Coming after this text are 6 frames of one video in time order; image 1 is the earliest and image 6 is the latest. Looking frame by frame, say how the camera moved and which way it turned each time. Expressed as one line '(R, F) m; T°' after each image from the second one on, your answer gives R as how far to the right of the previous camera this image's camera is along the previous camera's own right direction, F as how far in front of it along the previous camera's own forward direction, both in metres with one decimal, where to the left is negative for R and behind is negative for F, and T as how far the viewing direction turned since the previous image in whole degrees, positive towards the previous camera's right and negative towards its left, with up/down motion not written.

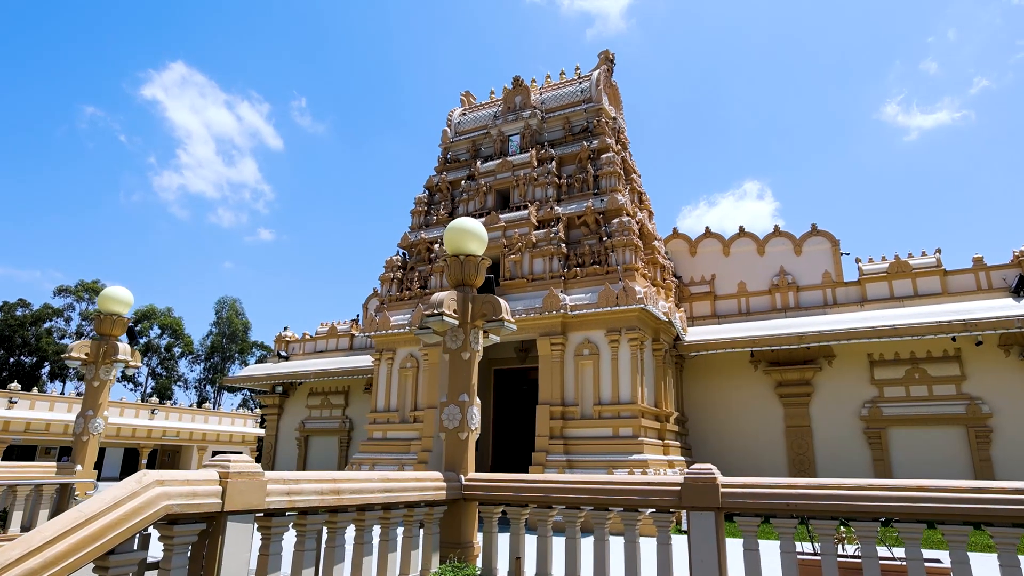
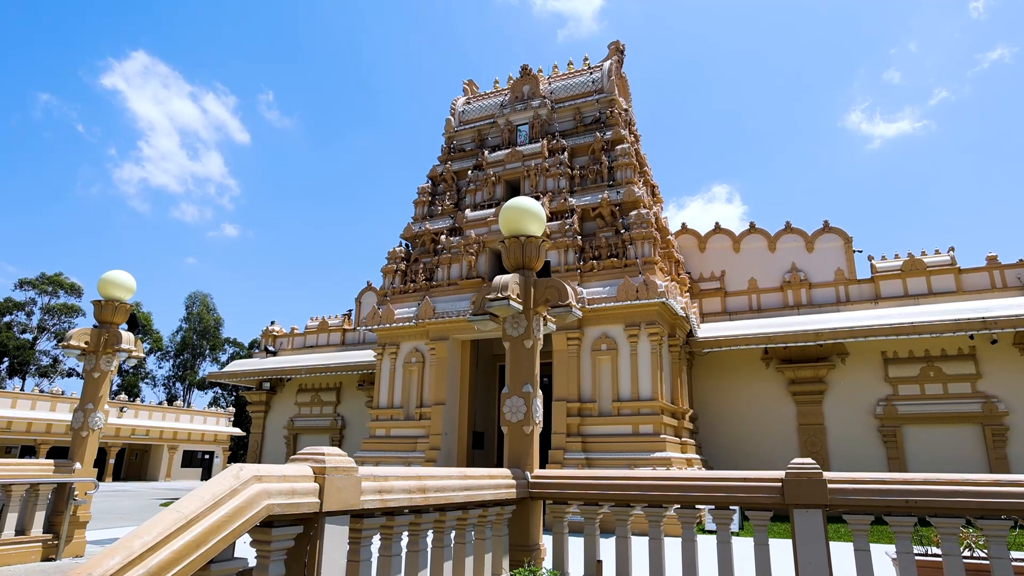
(-0.8, +0.4) m; +3°
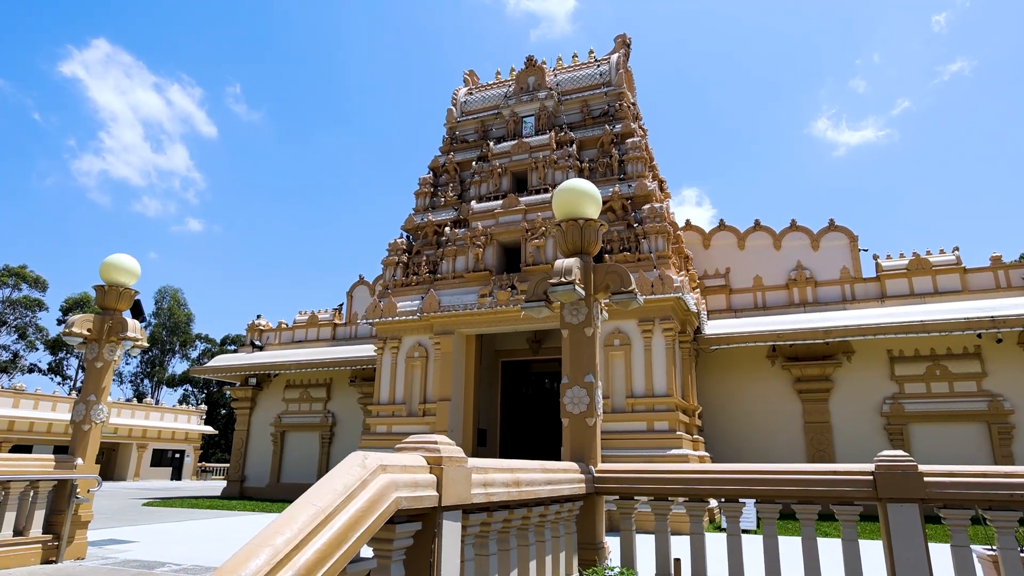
(-0.7, +0.3) m; +3°
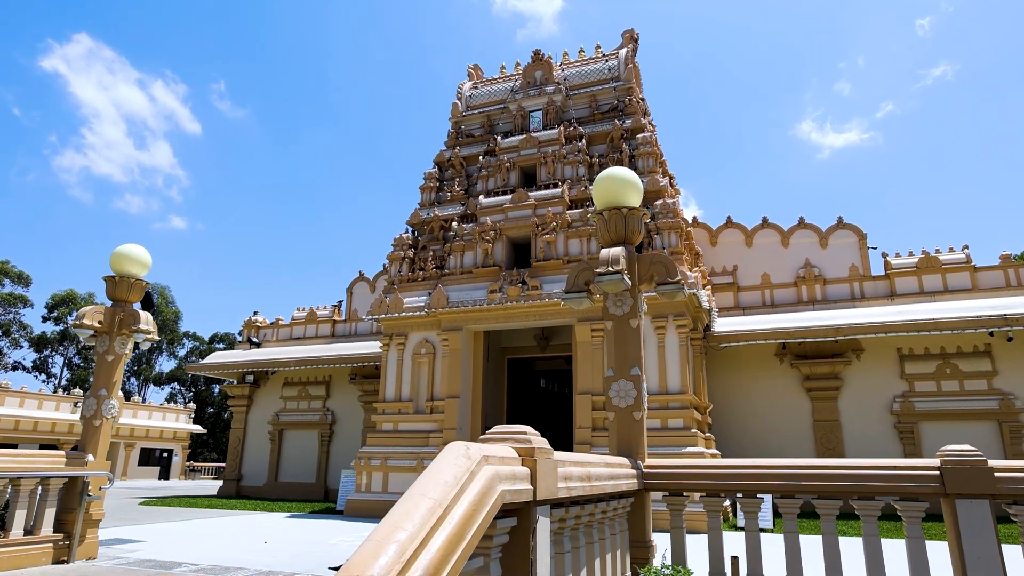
(-0.4, +0.2) m; +1°
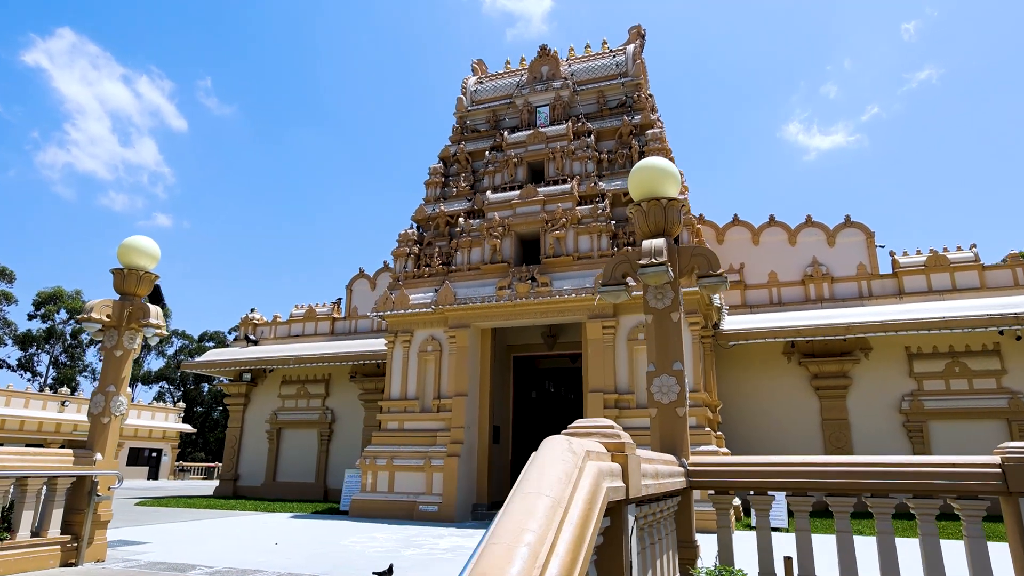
(-0.3, +0.2) m; +1°
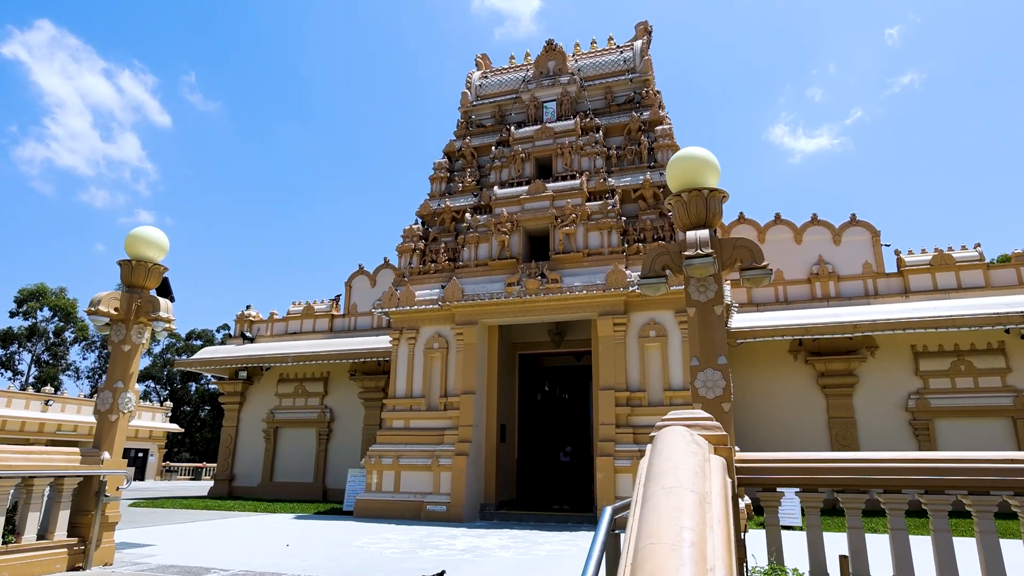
(-0.4, +0.1) m; +1°
